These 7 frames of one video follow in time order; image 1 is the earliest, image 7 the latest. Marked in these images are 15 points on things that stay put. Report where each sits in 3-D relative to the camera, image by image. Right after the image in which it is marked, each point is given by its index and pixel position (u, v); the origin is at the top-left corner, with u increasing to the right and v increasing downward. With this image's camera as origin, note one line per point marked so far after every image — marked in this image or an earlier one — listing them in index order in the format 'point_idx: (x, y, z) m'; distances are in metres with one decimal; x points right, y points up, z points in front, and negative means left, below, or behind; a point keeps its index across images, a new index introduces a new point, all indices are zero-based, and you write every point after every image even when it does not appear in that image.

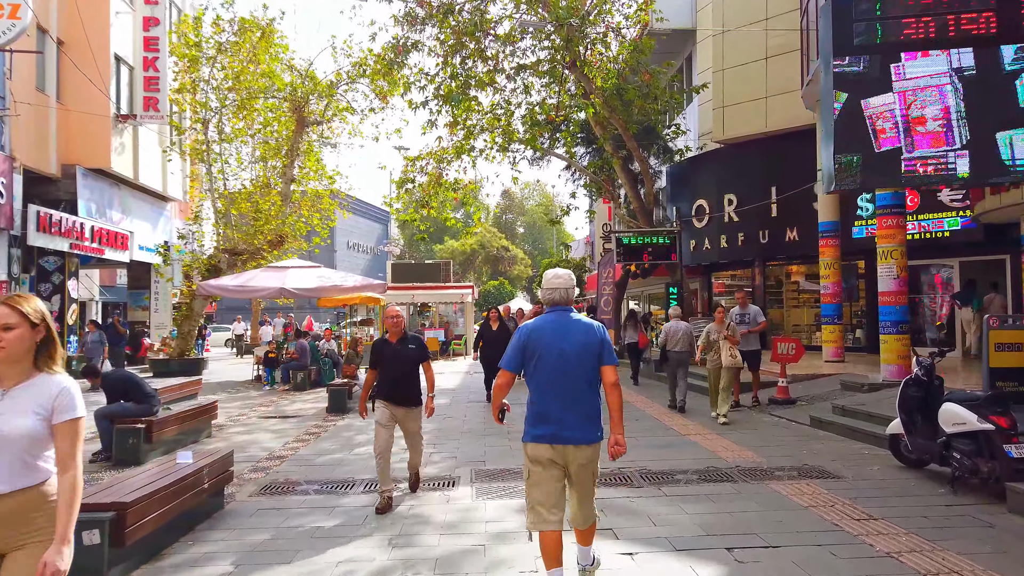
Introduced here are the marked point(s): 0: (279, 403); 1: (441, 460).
0: (-3.9, -1.9, +12.6) m
1: (-0.7, -1.7, +7.6) m
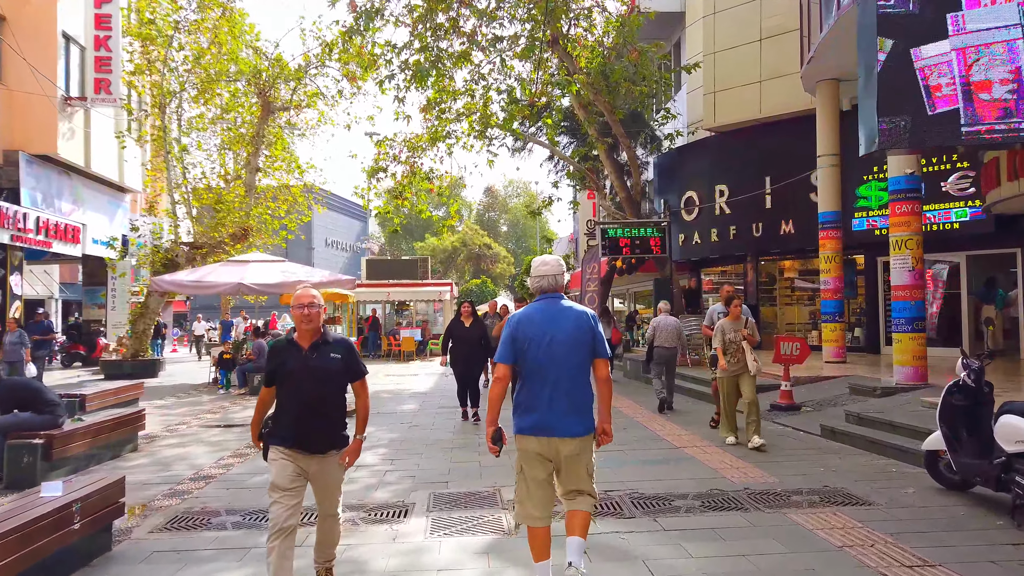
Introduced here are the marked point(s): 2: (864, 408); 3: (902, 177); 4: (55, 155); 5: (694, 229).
0: (-4.2, -1.8, +11.4) m
1: (-1.0, -1.6, +6.4) m
2: (+3.9, -1.3, +8.4) m
3: (+4.9, +1.4, +9.5) m
4: (-10.4, +3.0, +17.3) m
5: (+4.4, +1.4, +18.4) m
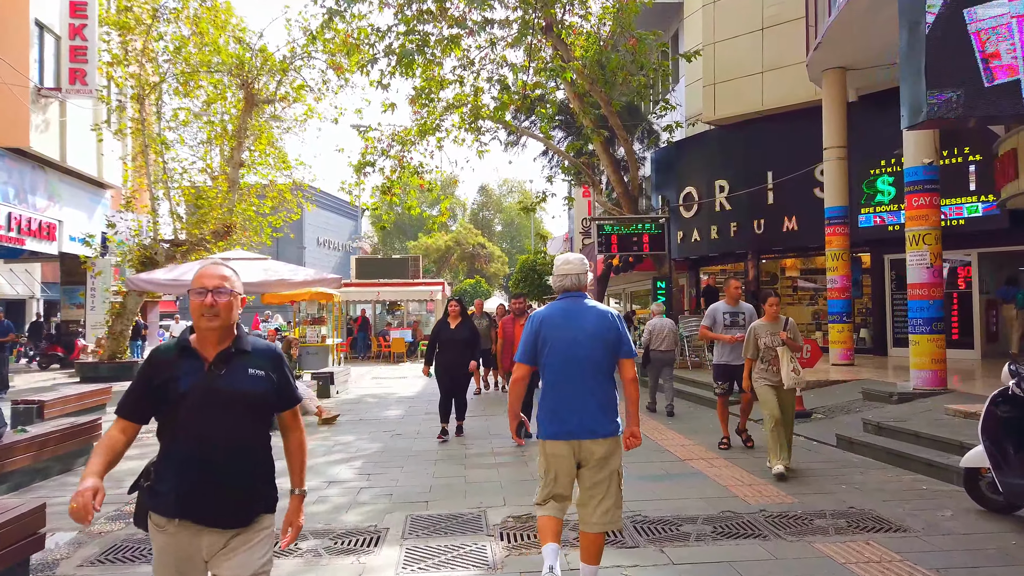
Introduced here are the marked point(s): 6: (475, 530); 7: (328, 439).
0: (-4.4, -1.8, +10.7) m
1: (-1.1, -1.6, +5.8) m
2: (+3.8, -1.3, +7.8) m
3: (+4.8, +1.4, +8.8) m
4: (-10.6, +3.0, +16.5) m
5: (+4.3, +1.4, +17.8) m
6: (-0.2, -1.6, +4.9) m
7: (-2.1, -1.7, +8.6) m
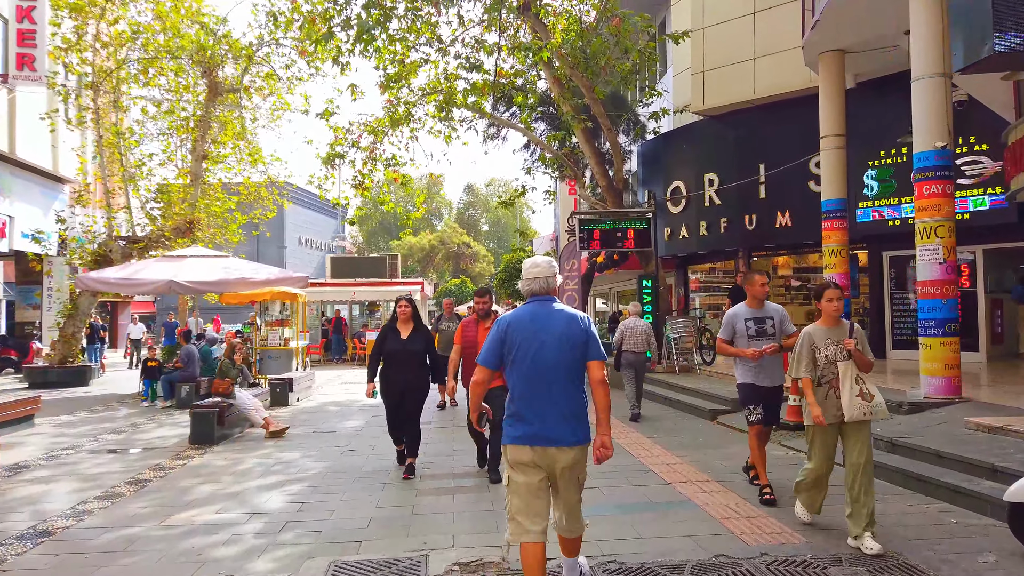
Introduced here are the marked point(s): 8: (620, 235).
0: (-4.7, -1.8, +9.7) m
1: (-1.4, -1.6, +4.8) m
2: (+3.4, -1.3, +6.9) m
3: (+4.4, +1.4, +8.0) m
4: (-11.0, +3.0, +15.4) m
5: (+3.8, +1.5, +16.9) m
6: (-0.5, -1.5, +3.9) m
7: (-2.4, -1.7, +7.6) m
8: (+2.0, +1.0, +13.9) m
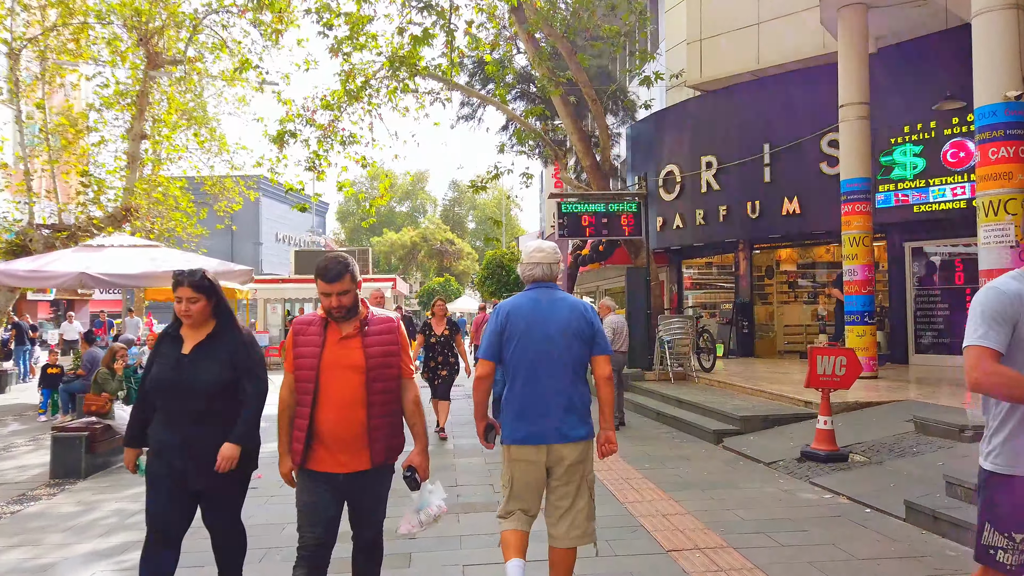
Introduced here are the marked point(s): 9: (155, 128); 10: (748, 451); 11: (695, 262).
0: (-5.2, -1.7, +7.8) m
1: (-1.7, -1.5, +3.0) m
2: (+3.1, -1.2, +5.1) m
3: (+4.0, +1.5, +6.2) m
4: (-11.5, +3.2, +13.5) m
5: (+3.3, +1.5, +15.2) m
6: (-0.9, -1.5, +2.1) m
7: (-2.8, -1.6, +5.8) m
8: (+1.5, +1.1, +12.2) m
9: (-8.4, +3.8, +17.7) m
10: (+2.1, -1.5, +6.8) m
11: (+4.0, +0.6, +16.5) m
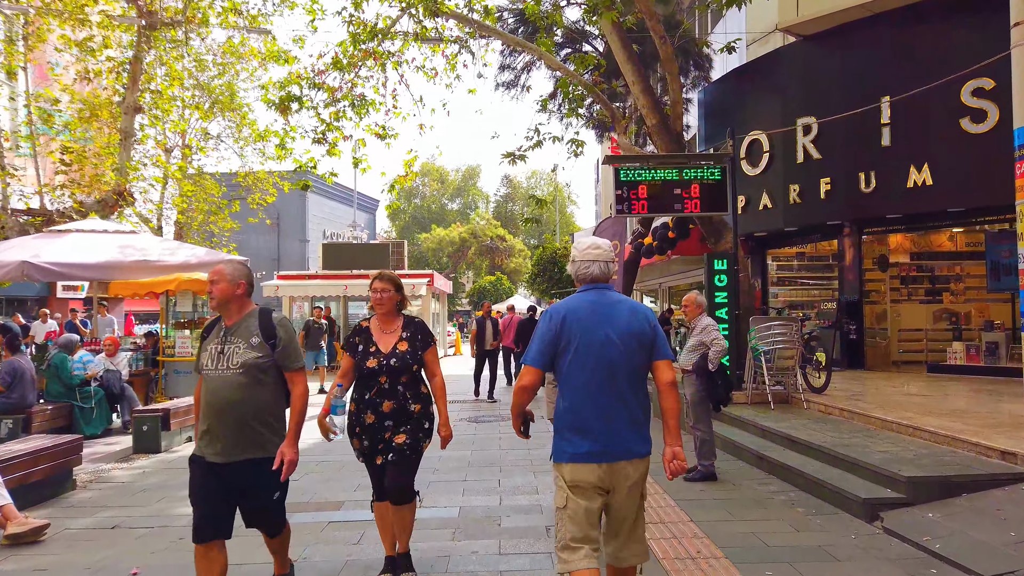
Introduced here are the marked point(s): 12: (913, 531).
0: (-4.9, -1.6, +5.6) m
1: (-1.9, -1.4, +0.6) m
2: (+3.1, -1.1, +2.3) m
3: (+4.1, +1.6, +3.4) m
4: (-10.8, +3.2, +11.8) m
5: (+4.0, +1.6, +12.4) m
6: (-1.1, -1.4, -0.4) m
7: (-2.7, -1.5, +3.4) m
8: (+2.1, +1.2, +9.5) m
9: (-7.4, +3.8, +15.7) m
10: (+2.3, -1.4, +4.0) m
11: (+4.9, +0.6, +13.6) m
12: (+2.3, -1.4, +4.3) m
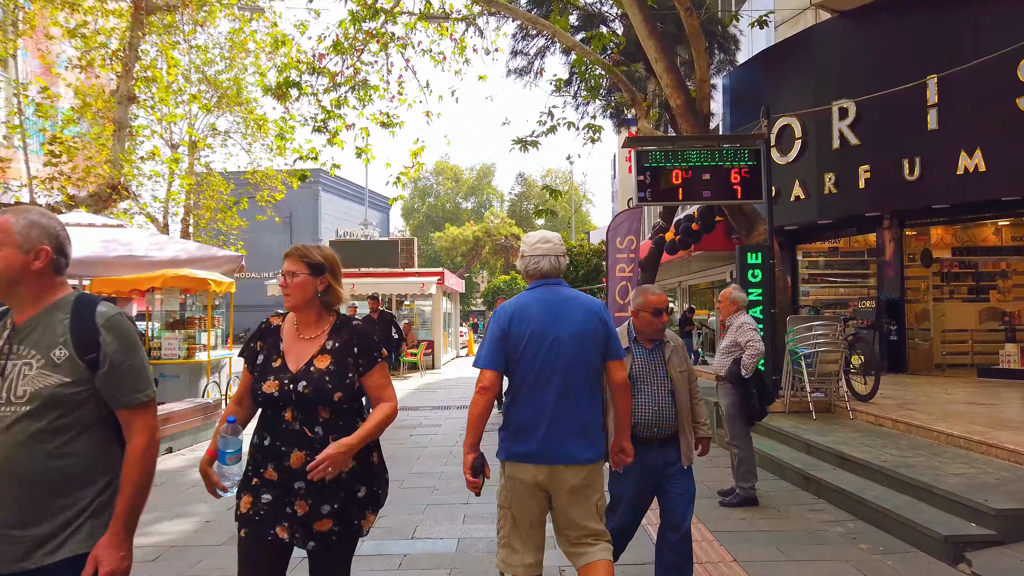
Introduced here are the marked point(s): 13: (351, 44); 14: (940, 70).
0: (-4.9, -1.6, +4.9) m
1: (-1.9, -1.4, -0.2) m
2: (+3.1, -1.1, +1.5) m
3: (+4.1, +1.6, +2.5) m
4: (-10.7, +3.3, +11.2) m
5: (+4.2, +1.7, +11.5) m
6: (-1.1, -1.3, -1.1) m
7: (-2.7, -1.5, +2.7) m
8: (+2.2, +1.2, +8.6) m
9: (-7.2, +3.9, +15.0) m
10: (+2.3, -1.3, +3.2) m
11: (+5.1, +0.7, +12.7) m
12: (+2.3, -1.3, +3.5) m
13: (-2.4, +3.6, +11.3) m
14: (+5.4, +2.7, +9.5) m
